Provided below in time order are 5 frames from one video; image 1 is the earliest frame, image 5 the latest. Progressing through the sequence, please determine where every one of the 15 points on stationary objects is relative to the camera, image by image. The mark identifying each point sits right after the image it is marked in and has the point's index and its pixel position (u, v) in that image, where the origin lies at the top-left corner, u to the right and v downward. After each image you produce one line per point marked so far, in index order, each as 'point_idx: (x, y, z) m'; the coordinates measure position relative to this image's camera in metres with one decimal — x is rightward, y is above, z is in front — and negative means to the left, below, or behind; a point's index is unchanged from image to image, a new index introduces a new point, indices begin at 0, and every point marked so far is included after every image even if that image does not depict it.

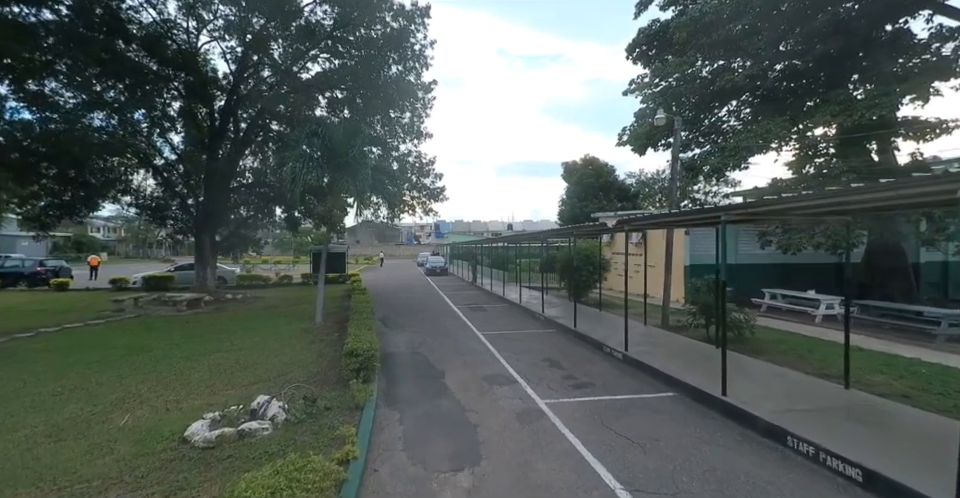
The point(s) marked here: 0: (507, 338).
0: (+0.6, -1.9, +9.0) m
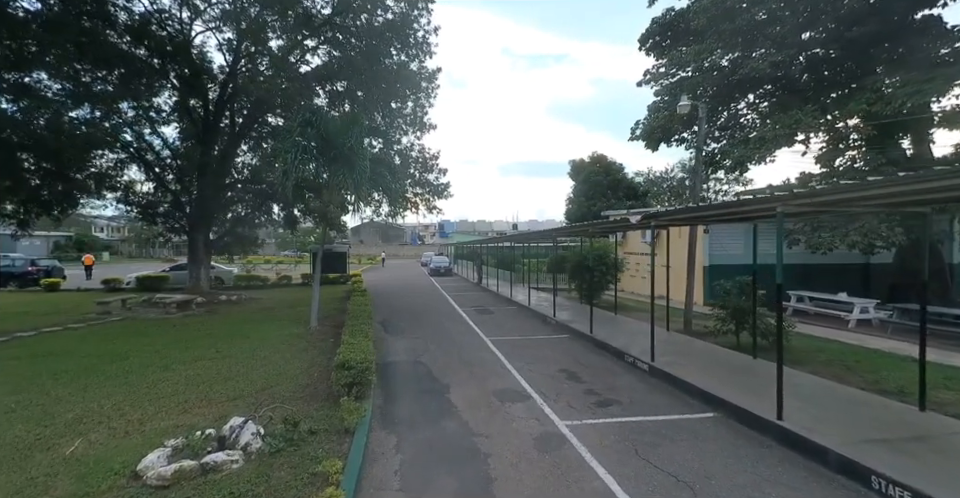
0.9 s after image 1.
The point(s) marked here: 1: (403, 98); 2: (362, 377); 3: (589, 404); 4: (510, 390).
0: (+0.7, -1.9, +8.3) m
1: (-2.6, +4.9, +14.0) m
2: (-1.4, -1.5, +5.0) m
3: (+1.3, -1.9, +5.2) m
4: (+0.4, -1.9, +5.7) m
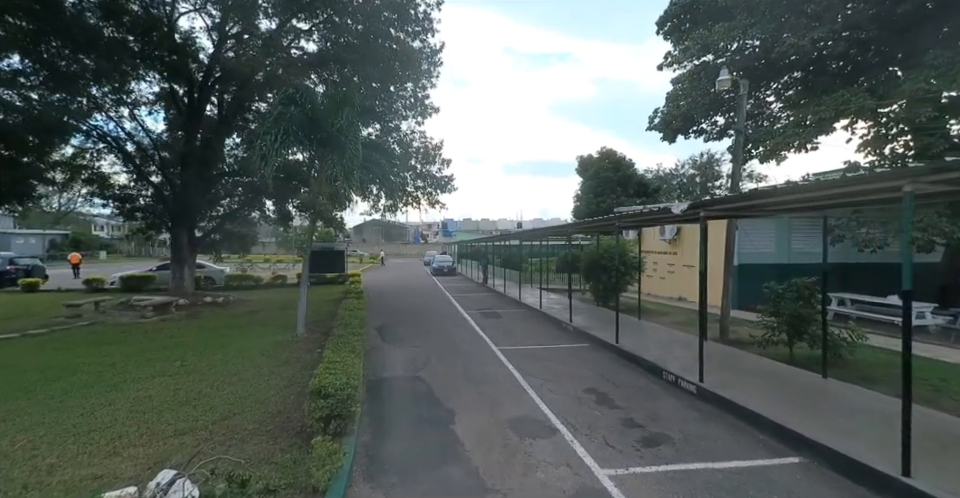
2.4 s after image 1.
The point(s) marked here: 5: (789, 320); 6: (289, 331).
0: (+0.9, -1.8, +7.2) m
1: (-2.4, +5.0, +12.9) m
2: (-1.2, -1.4, +3.9) m
3: (+1.4, -1.8, +4.1) m
4: (+0.5, -1.8, +4.6) m
5: (+4.6, -1.1, +6.4) m
6: (-4.0, -1.7, +8.9) m
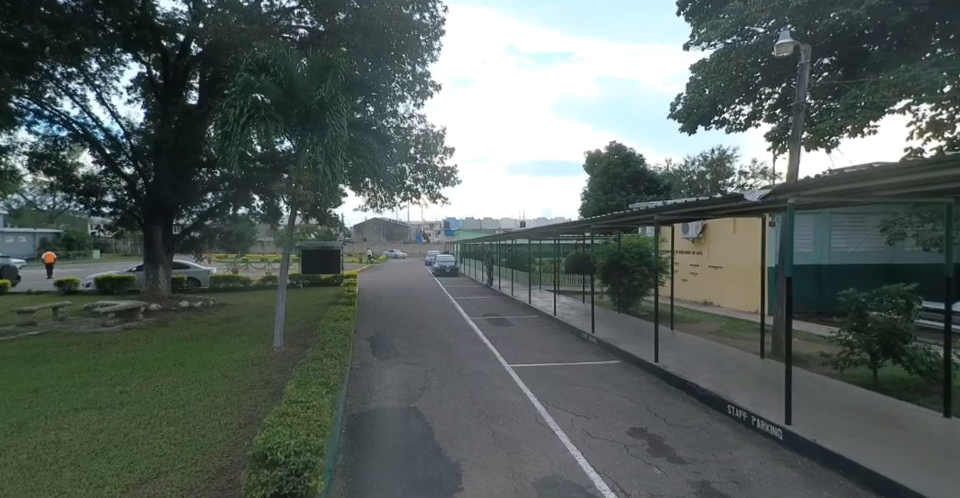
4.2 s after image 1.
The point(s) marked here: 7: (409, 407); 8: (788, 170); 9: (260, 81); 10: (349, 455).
0: (+1.0, -1.8, +5.9) m
1: (-2.2, +5.0, +11.7) m
2: (-1.1, -1.4, +2.6) m
3: (+1.6, -1.8, +2.8) m
4: (+0.7, -1.8, +3.3) m
5: (+4.8, -1.0, +5.1) m
6: (-3.8, -1.7, +7.6) m
7: (-0.8, -1.8, +4.9) m
8: (+4.9, +1.3, +6.8) m
9: (-3.4, +2.6, +6.7) m
10: (-1.2, -1.8, +3.7) m
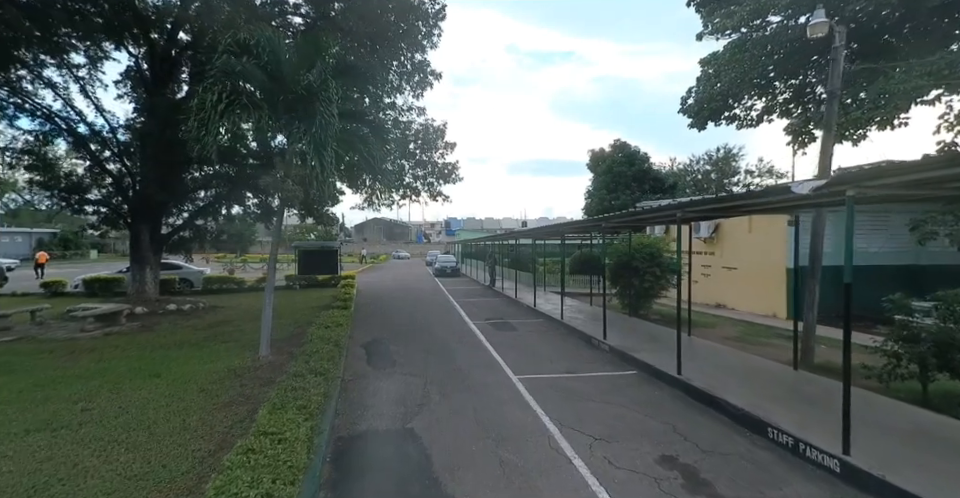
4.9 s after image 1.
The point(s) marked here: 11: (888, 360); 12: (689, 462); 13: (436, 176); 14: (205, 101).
0: (+1.1, -1.8, +5.3) m
1: (-2.1, +5.0, +11.1) m
2: (-1.1, -1.4, +2.1) m
3: (+1.6, -1.8, +2.3) m
4: (+0.7, -1.8, +2.8) m
5: (+4.8, -1.0, +4.5) m
6: (-3.7, -1.7, +7.1) m
7: (-0.8, -1.8, +4.4) m
8: (+5.0, +1.3, +6.3) m
9: (-3.3, +2.6, +6.1) m
10: (-1.1, -1.8, +3.2) m
11: (+4.8, -1.3, +5.0) m
12: (+1.7, -1.8, +3.6) m
13: (-1.5, +2.4, +14.3) m
14: (-3.8, +2.1, +6.1) m
